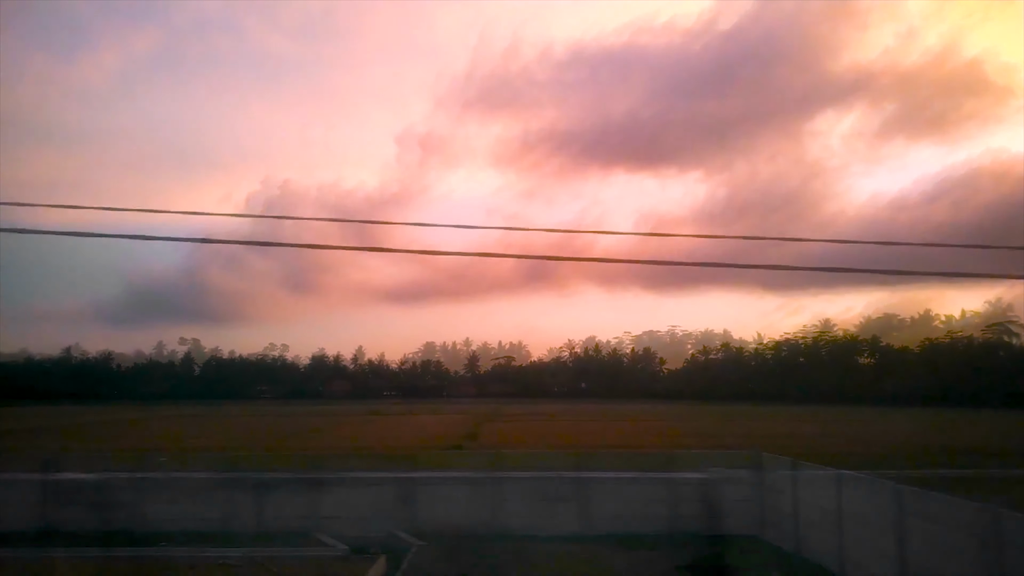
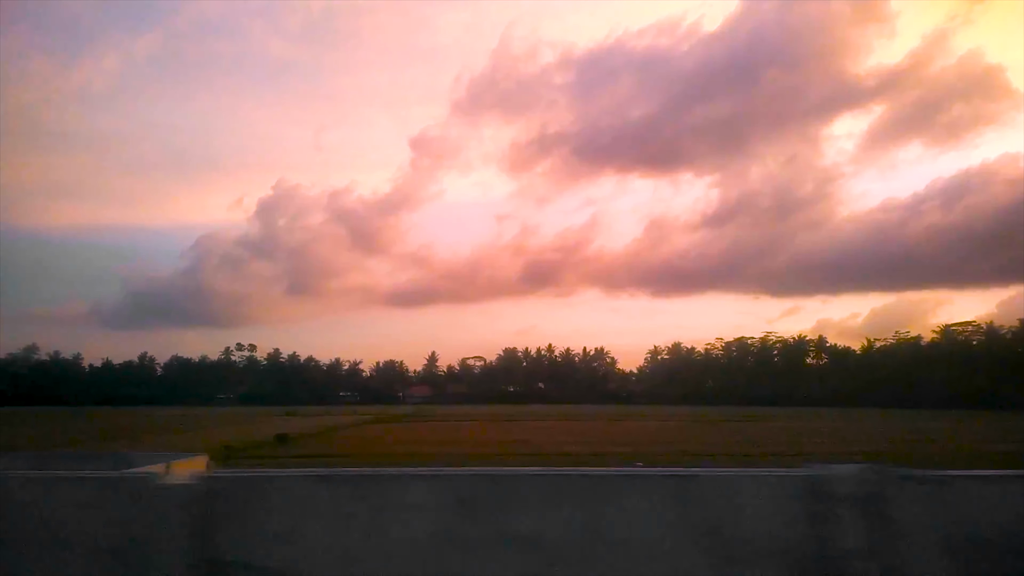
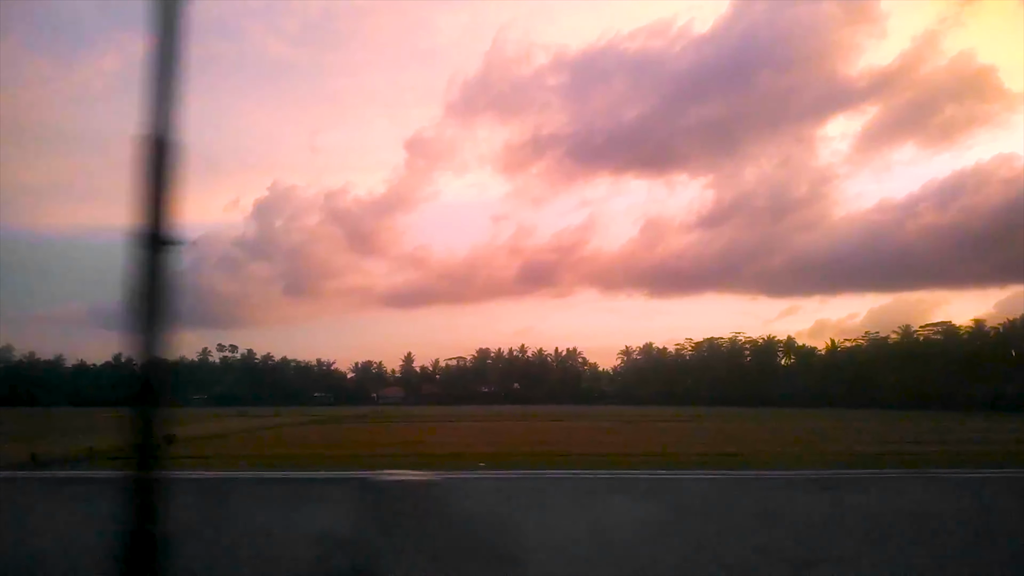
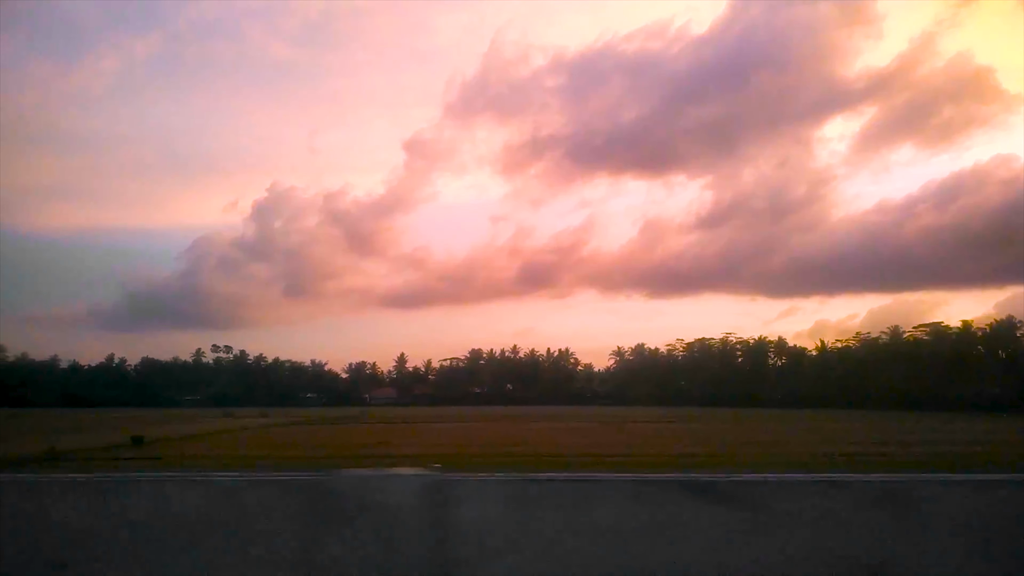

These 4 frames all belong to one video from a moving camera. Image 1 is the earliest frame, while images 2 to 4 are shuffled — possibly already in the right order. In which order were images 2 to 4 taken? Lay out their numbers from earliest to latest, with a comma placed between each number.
4, 3, 2
